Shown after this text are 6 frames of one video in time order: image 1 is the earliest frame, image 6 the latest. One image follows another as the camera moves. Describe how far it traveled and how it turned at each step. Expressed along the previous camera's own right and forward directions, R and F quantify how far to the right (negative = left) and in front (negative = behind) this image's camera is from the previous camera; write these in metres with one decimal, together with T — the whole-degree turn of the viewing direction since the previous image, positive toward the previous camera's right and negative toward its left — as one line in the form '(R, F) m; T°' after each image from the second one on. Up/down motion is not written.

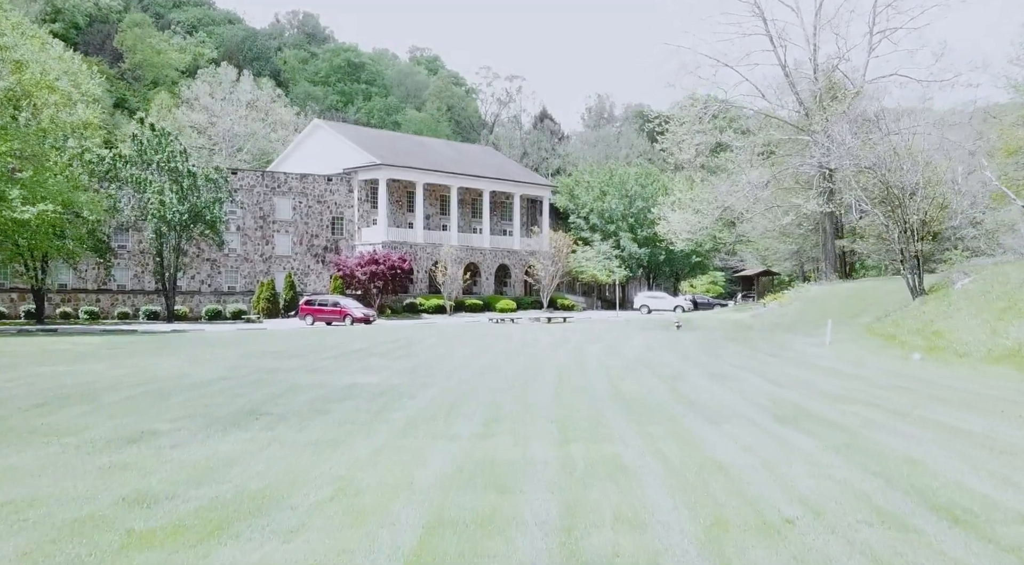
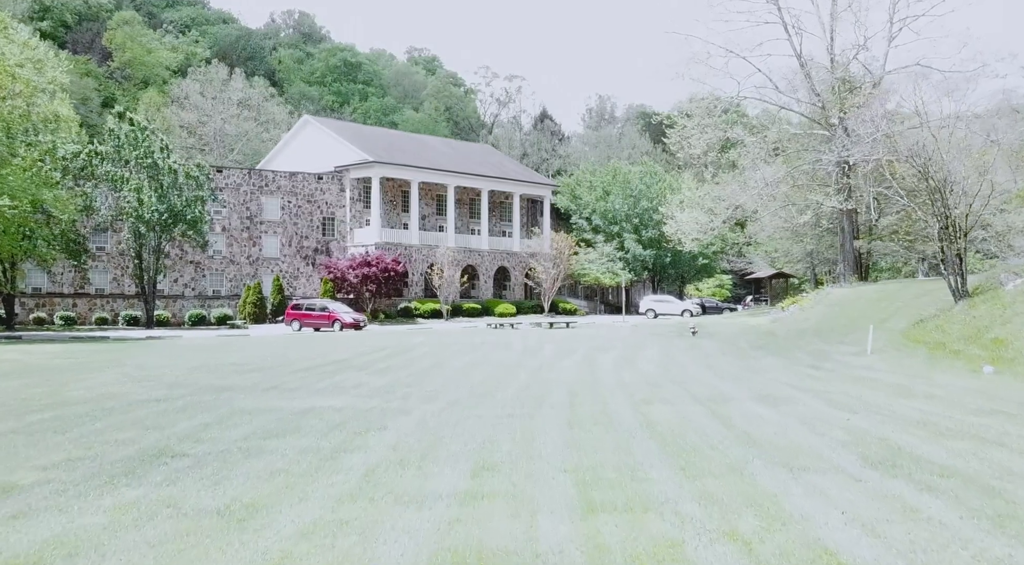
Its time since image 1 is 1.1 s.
(0.0, +2.6) m; 0°
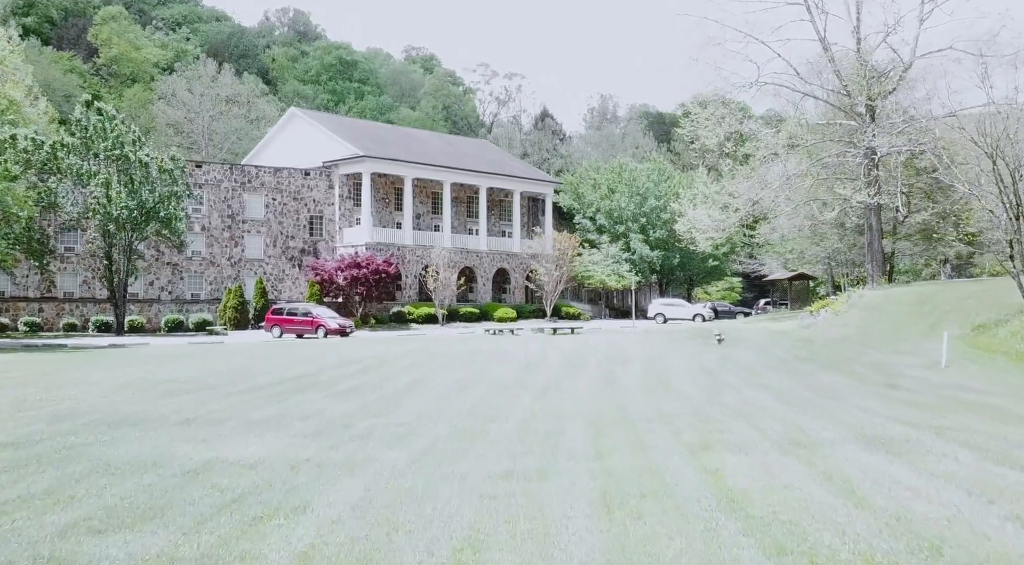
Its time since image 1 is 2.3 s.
(0.0, +3.3) m; 0°
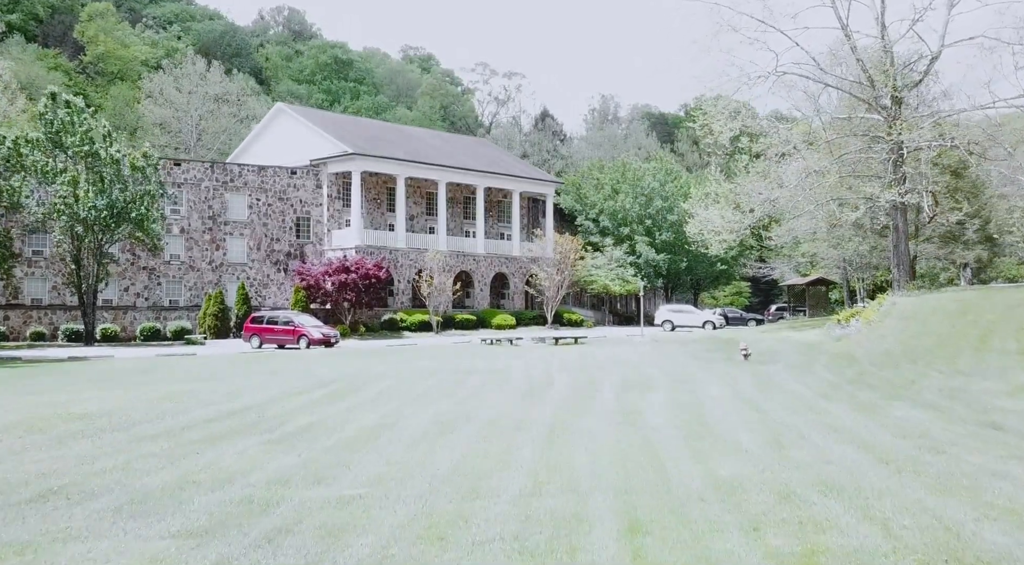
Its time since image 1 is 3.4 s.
(0.0, +2.8) m; 0°
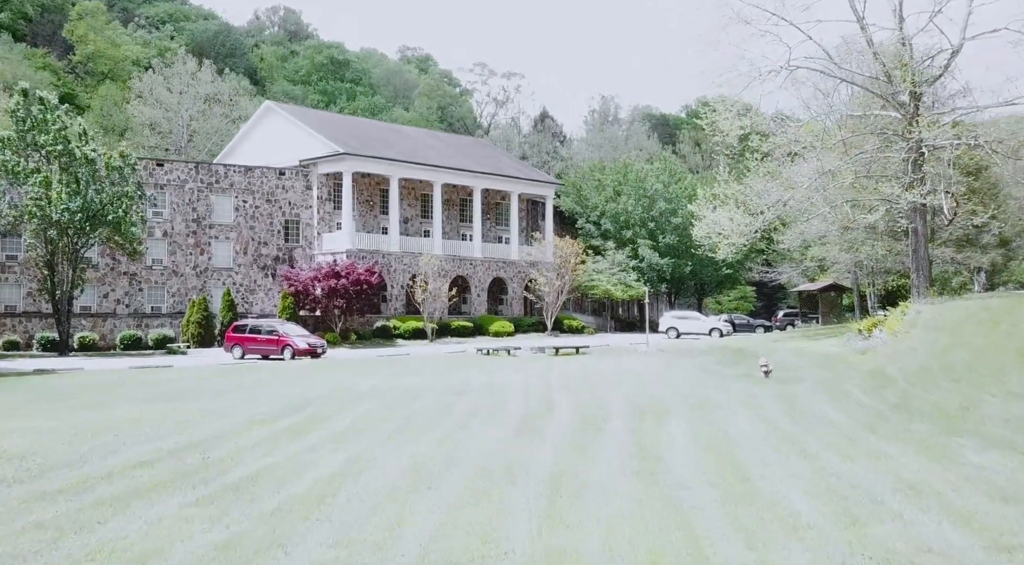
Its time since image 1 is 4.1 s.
(+0.1, +1.9) m; 0°
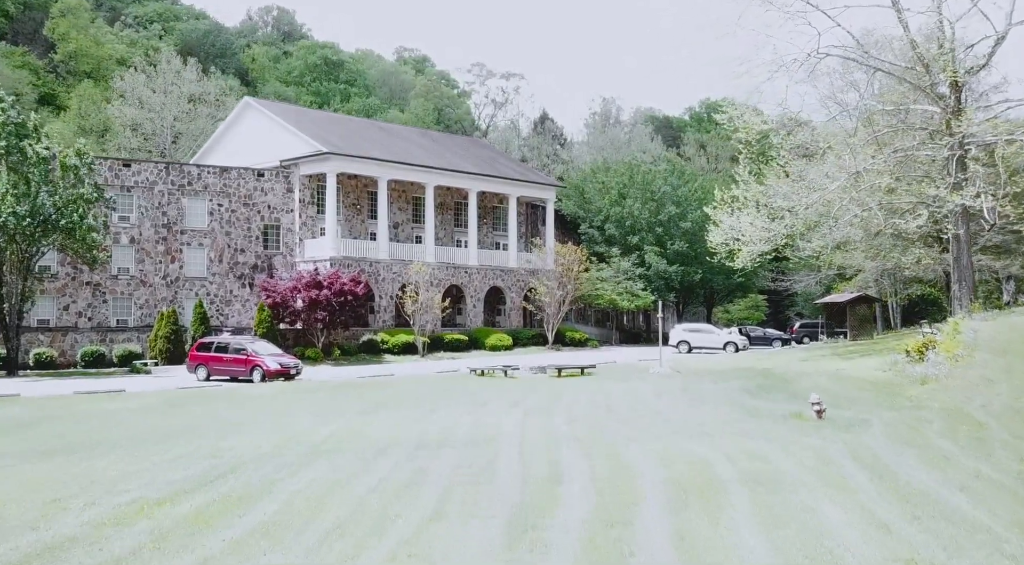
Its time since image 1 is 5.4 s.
(+0.1, +3.4) m; 0°
